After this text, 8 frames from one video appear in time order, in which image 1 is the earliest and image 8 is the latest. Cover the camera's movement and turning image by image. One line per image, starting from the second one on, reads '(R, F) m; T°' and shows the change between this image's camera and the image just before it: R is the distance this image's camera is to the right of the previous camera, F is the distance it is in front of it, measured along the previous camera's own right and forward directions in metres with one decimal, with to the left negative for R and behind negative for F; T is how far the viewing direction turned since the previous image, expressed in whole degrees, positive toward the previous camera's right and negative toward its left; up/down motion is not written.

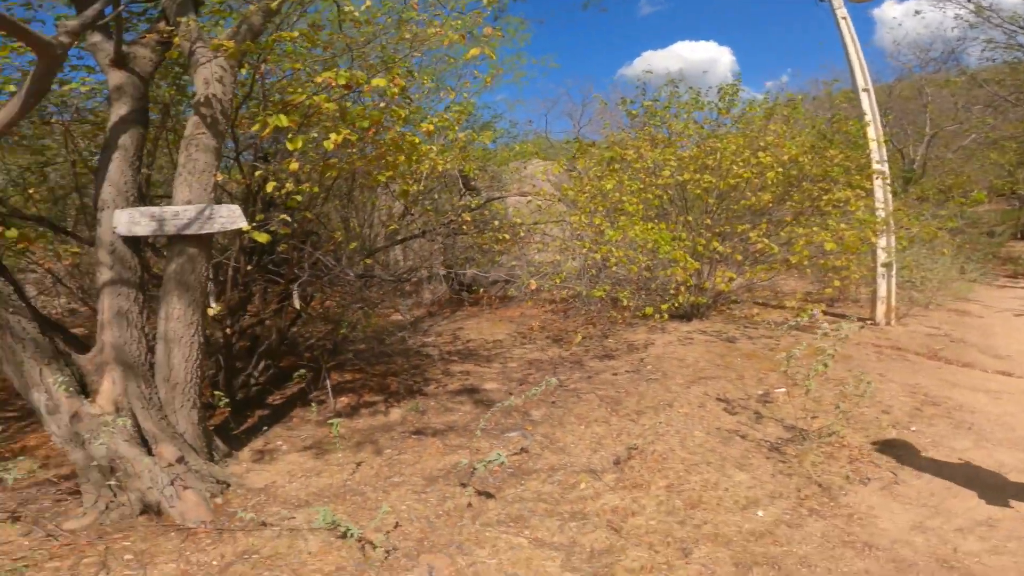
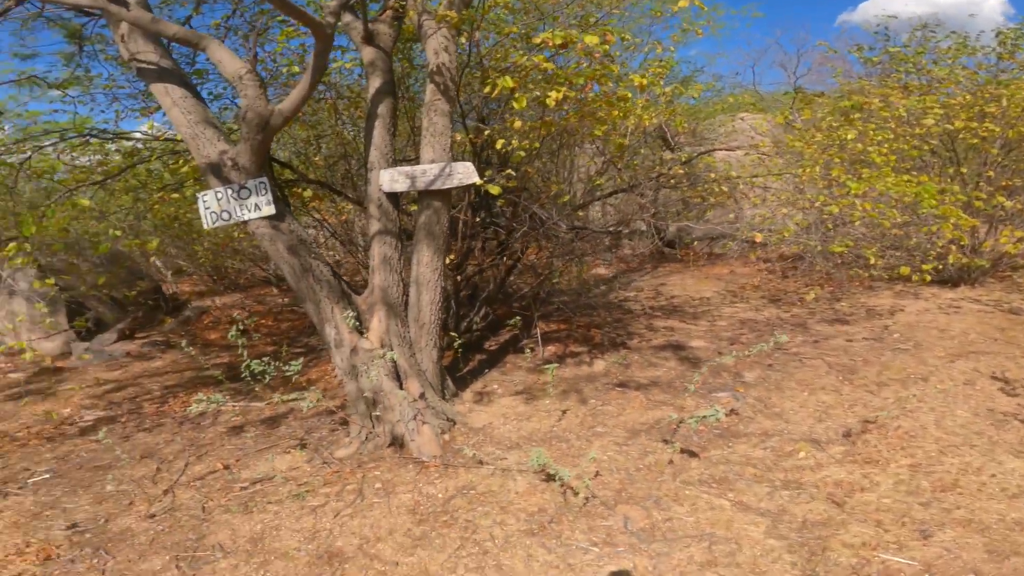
(+0.1, +0.1) m; -20°
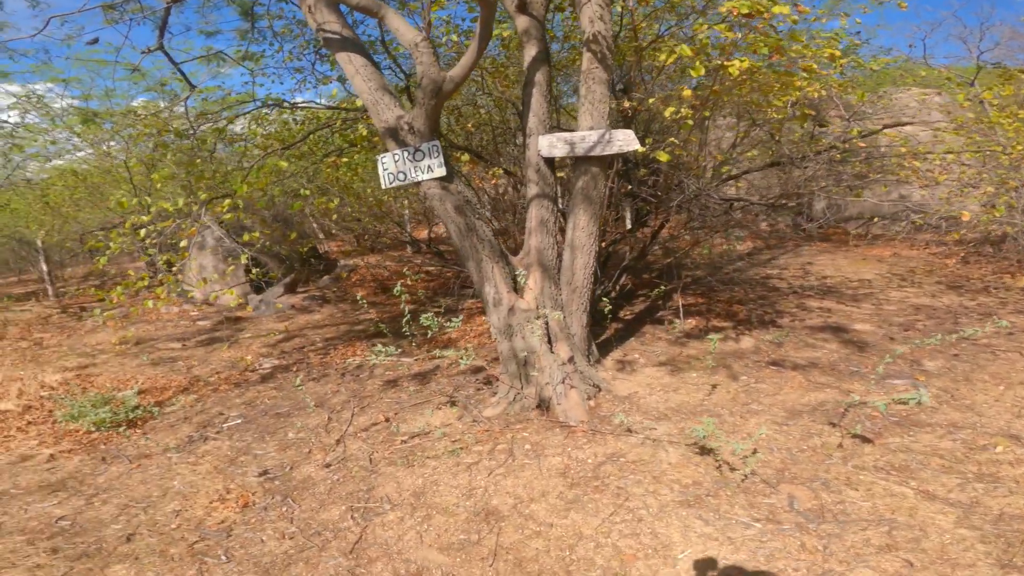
(-0.2, -0.1) m; -11°
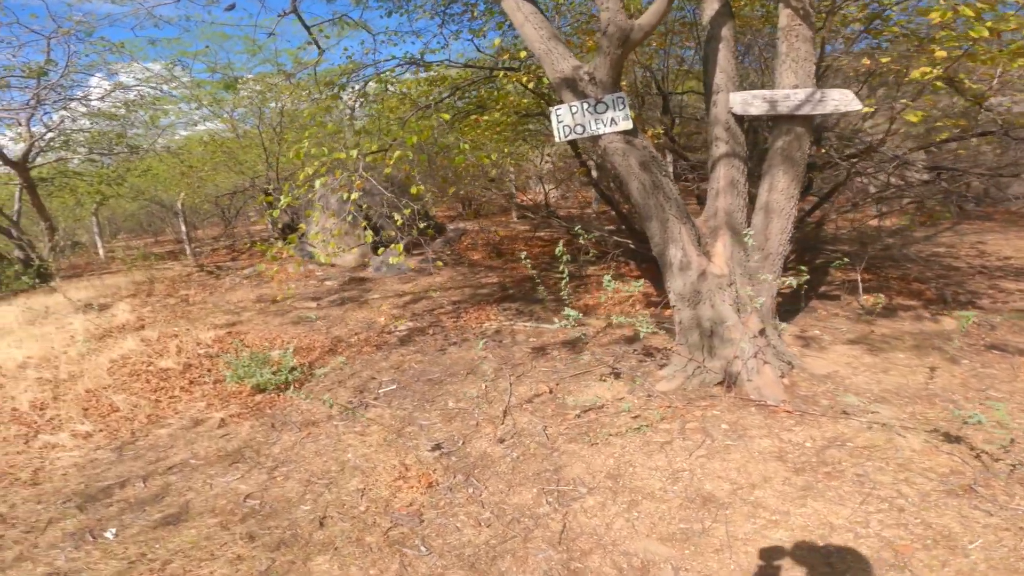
(-0.7, +0.3) m; -8°
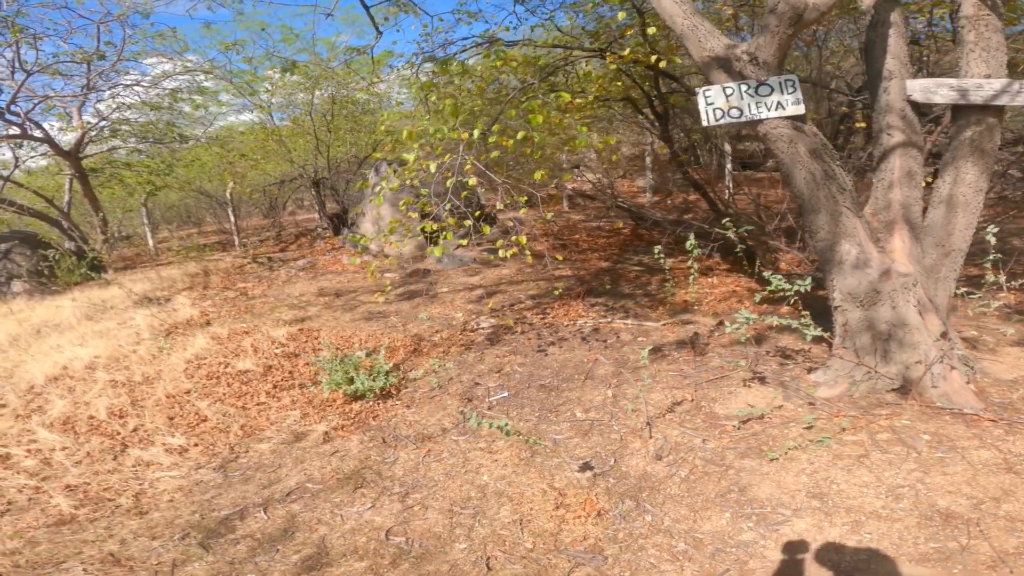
(-0.7, +0.5) m; -2°
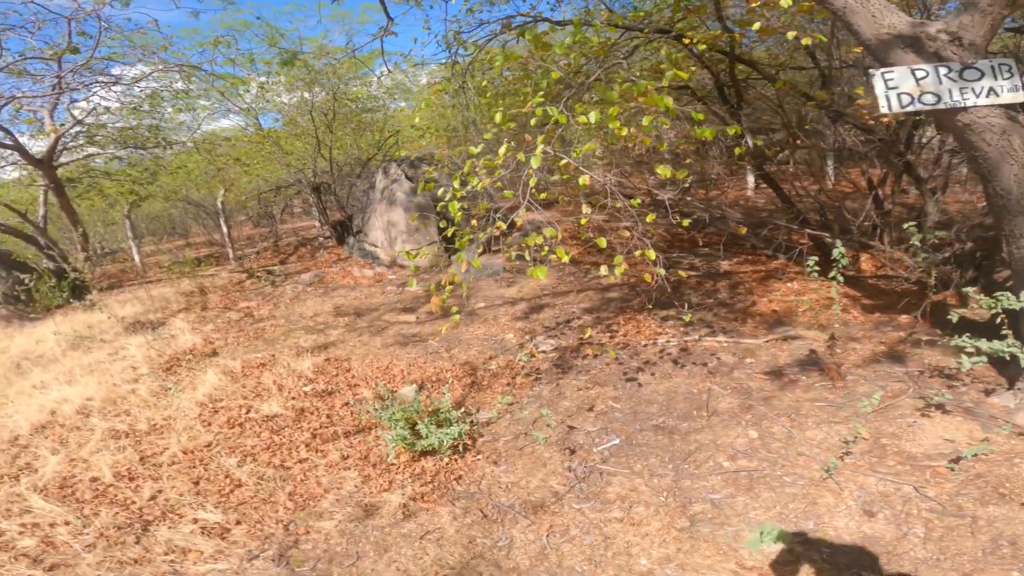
(-0.7, +0.8) m; +2°
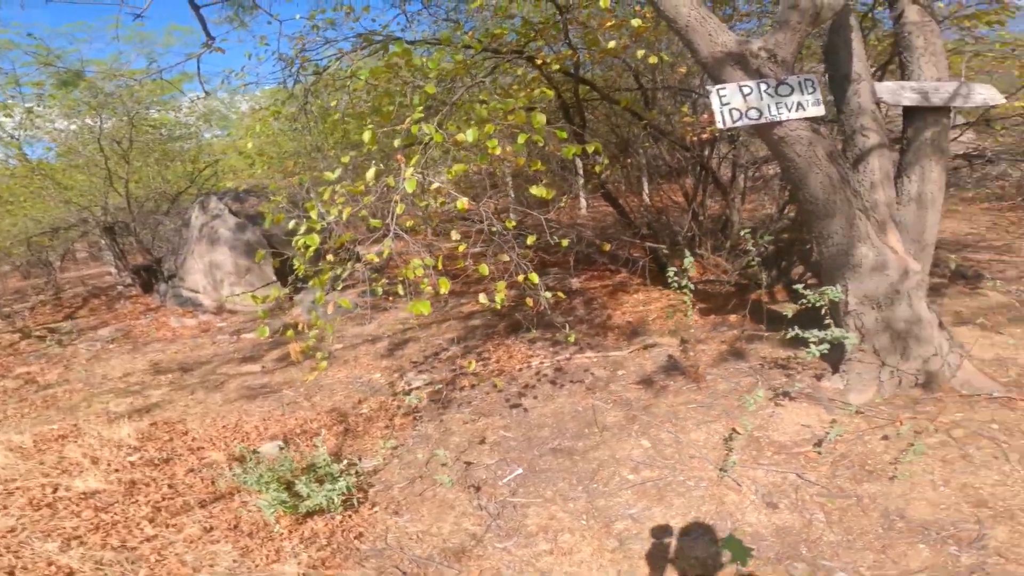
(-0.3, +0.2) m; +17°
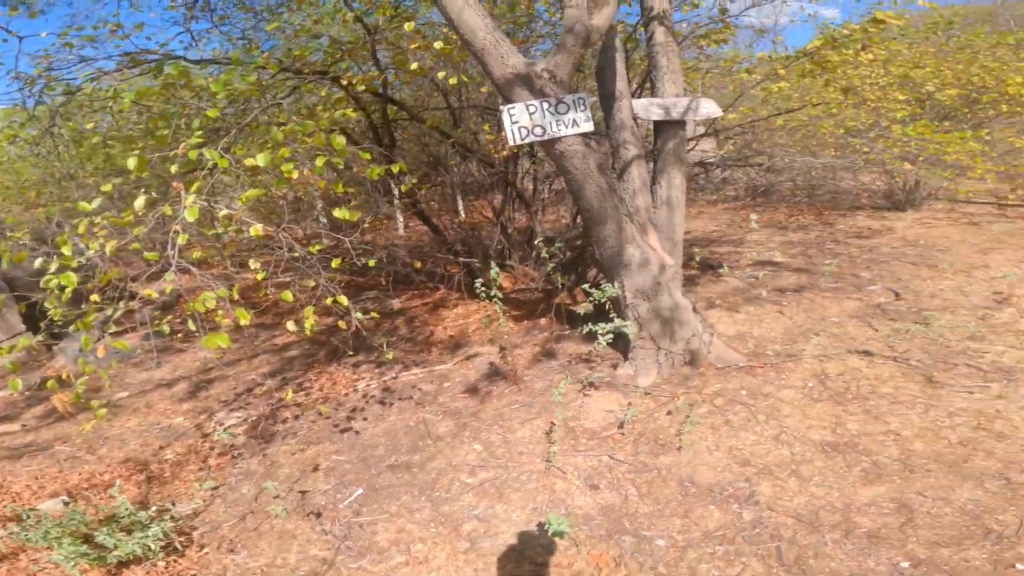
(-0.2, -0.1) m; +18°
